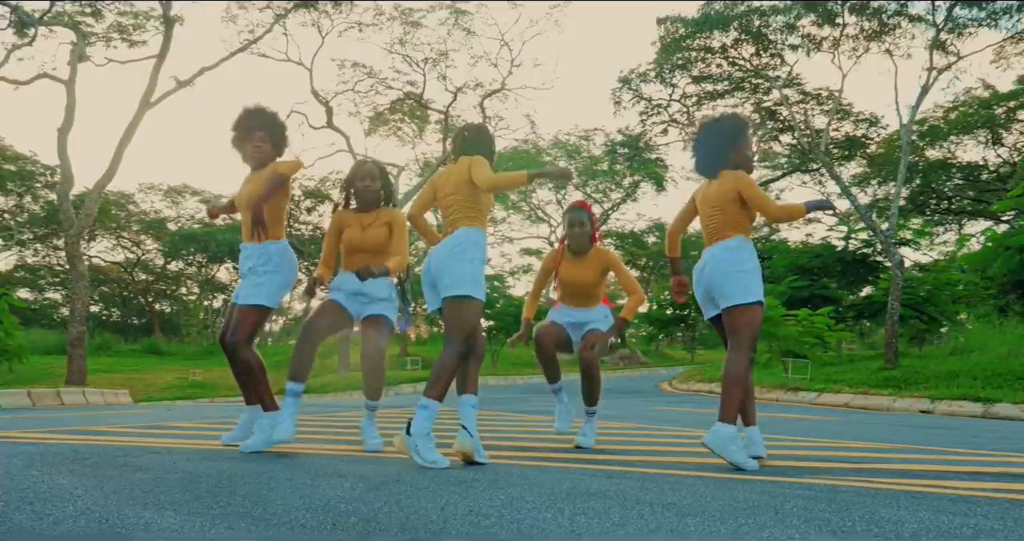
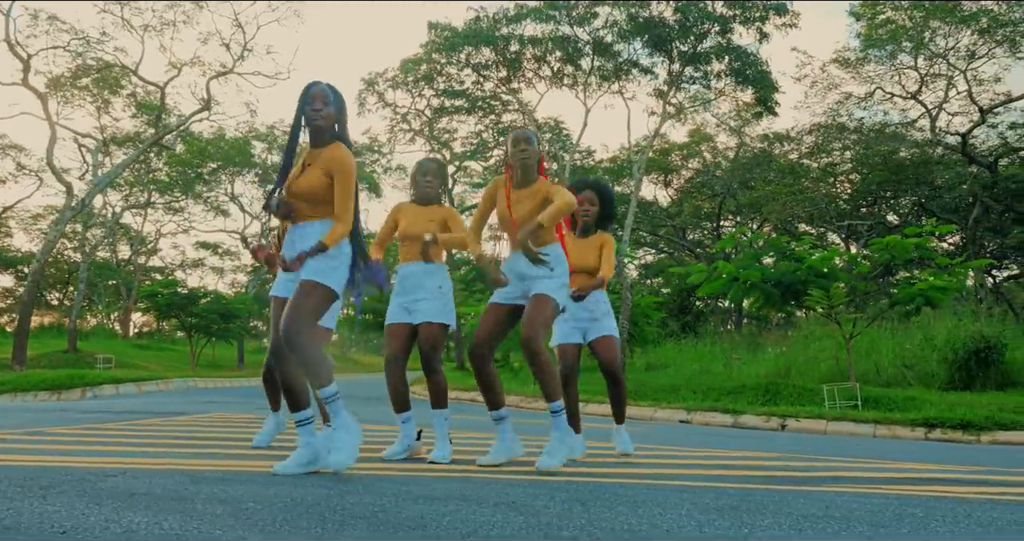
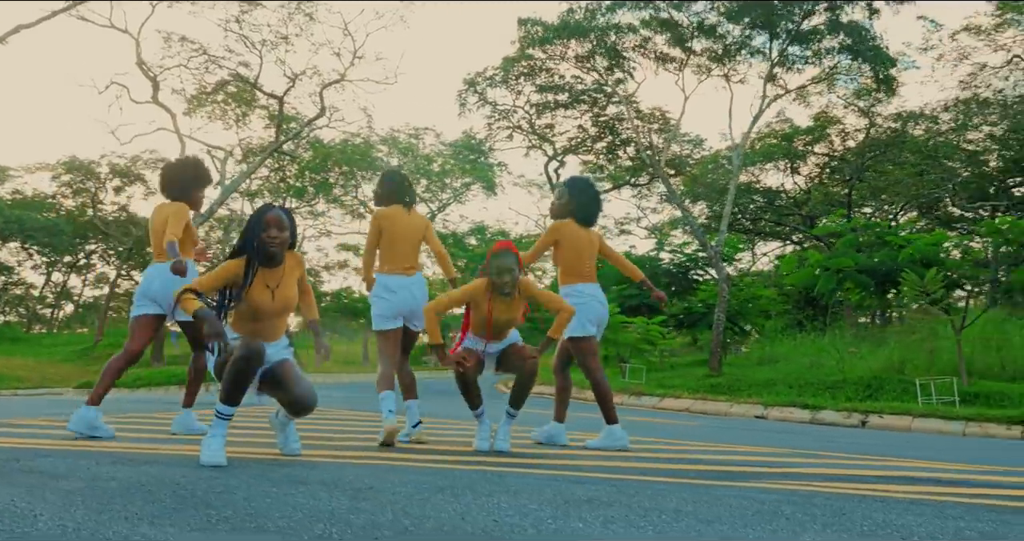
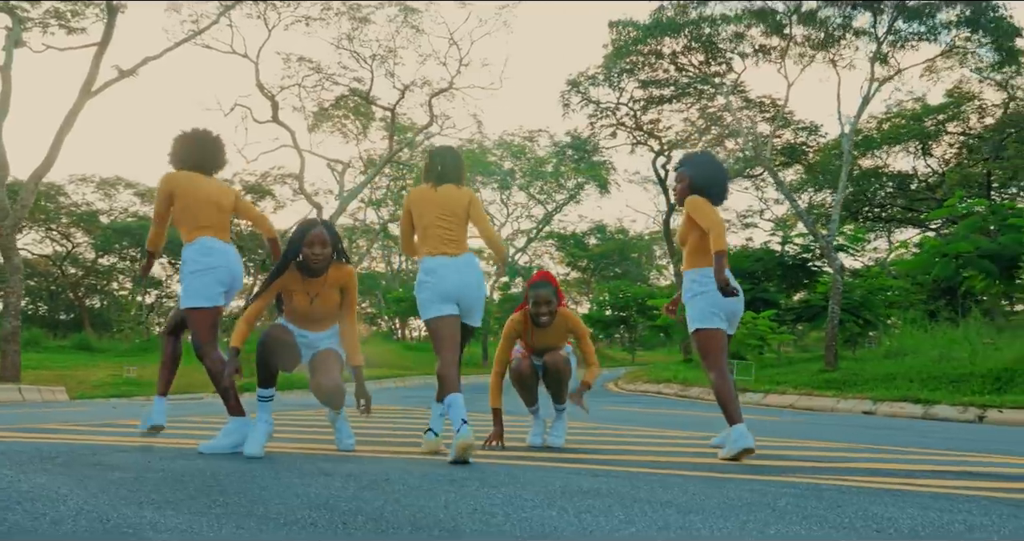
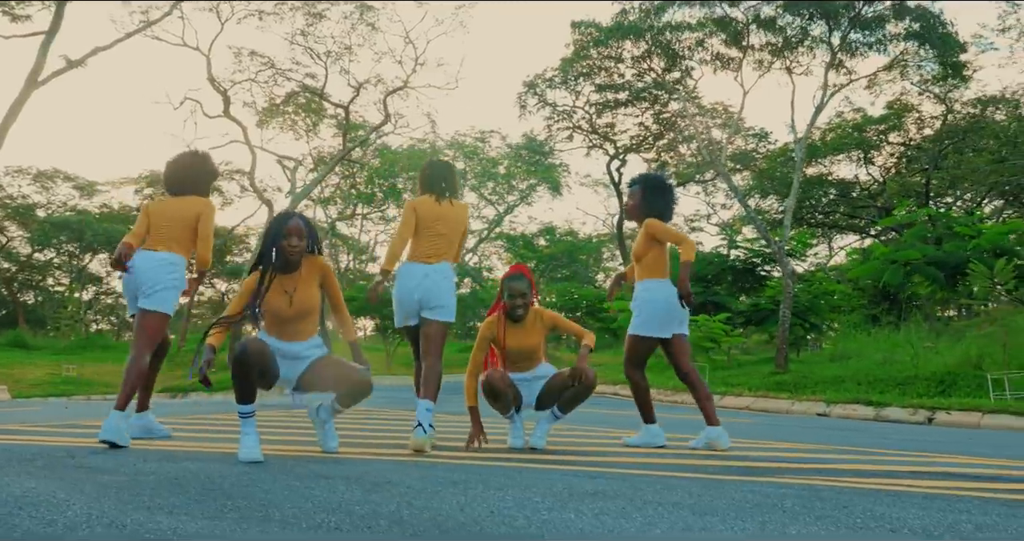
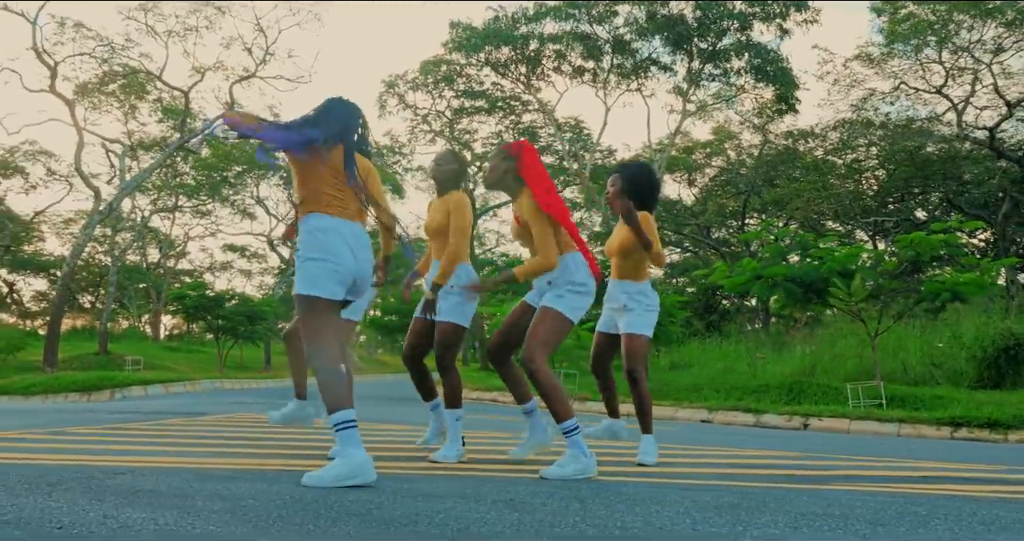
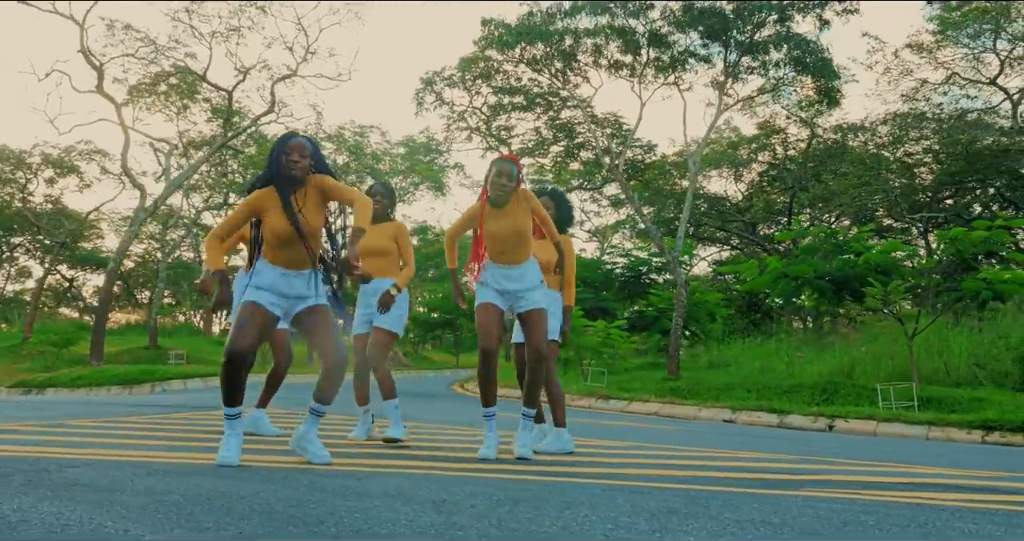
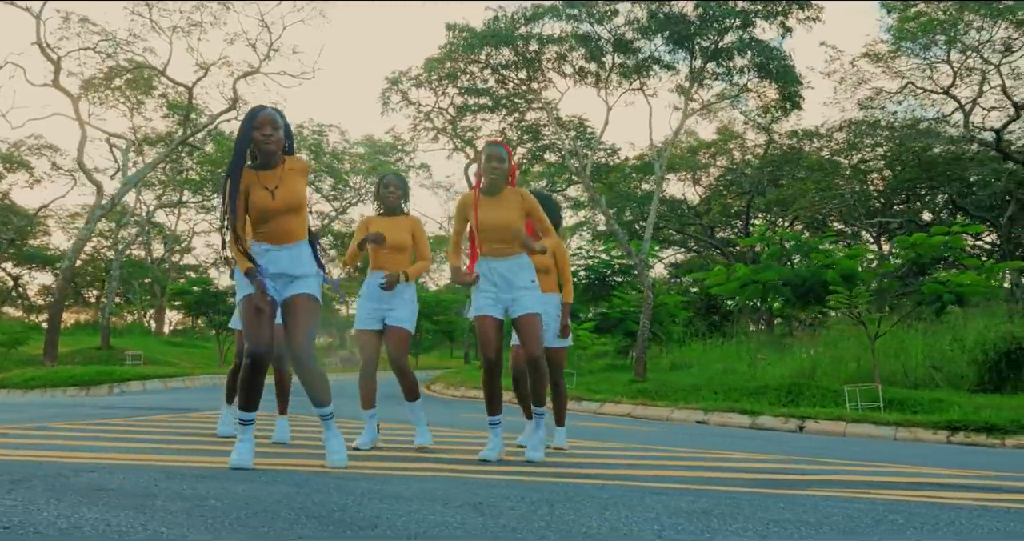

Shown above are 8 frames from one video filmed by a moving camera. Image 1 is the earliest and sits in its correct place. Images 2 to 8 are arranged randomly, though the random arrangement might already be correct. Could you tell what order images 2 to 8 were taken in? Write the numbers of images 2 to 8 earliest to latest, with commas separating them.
4, 5, 3, 7, 8, 2, 6
